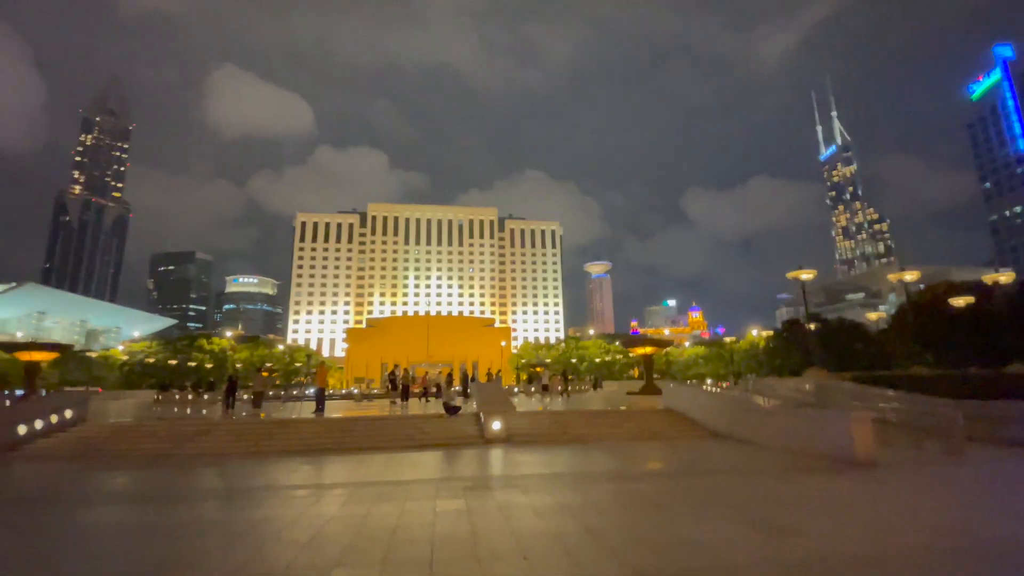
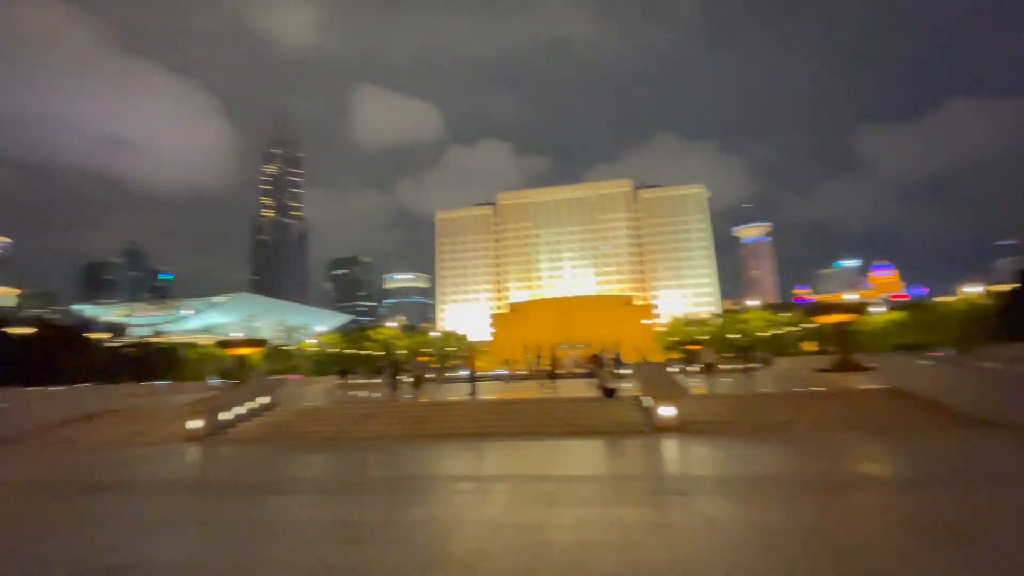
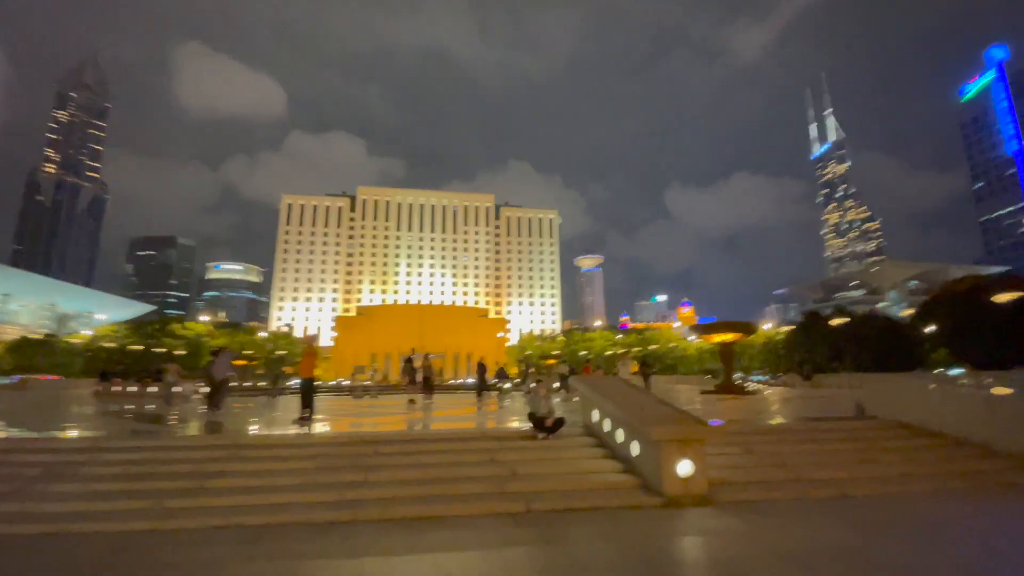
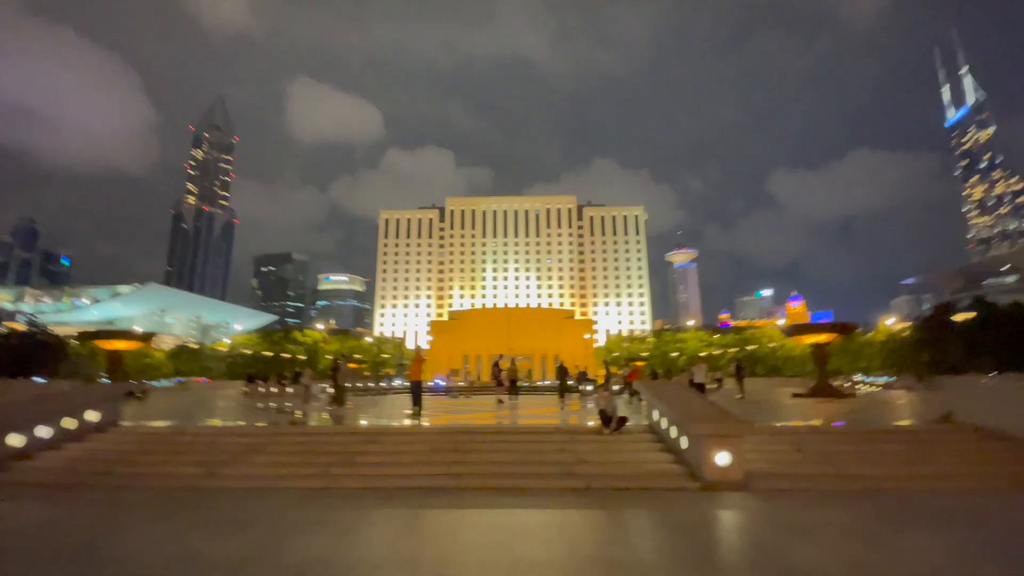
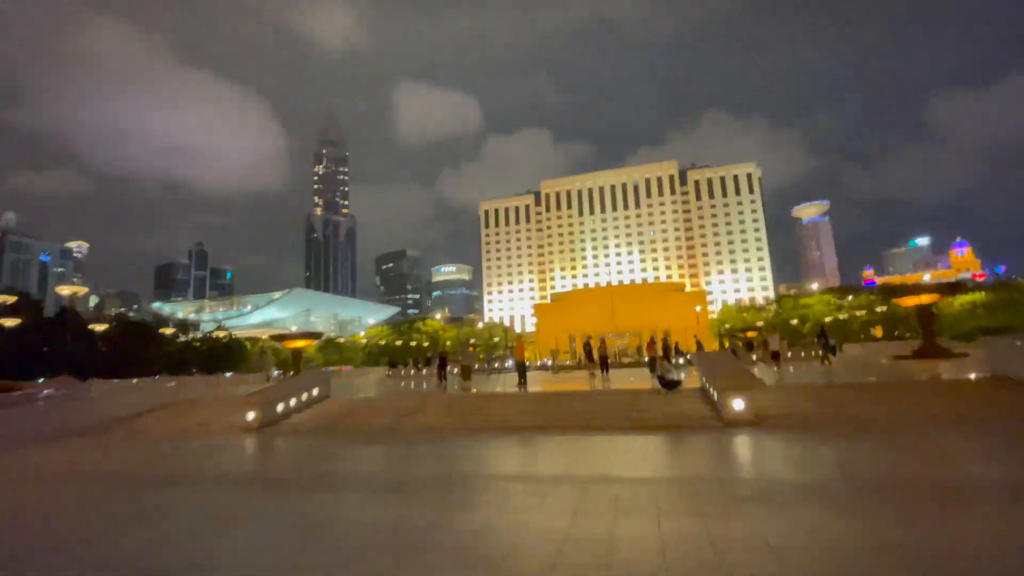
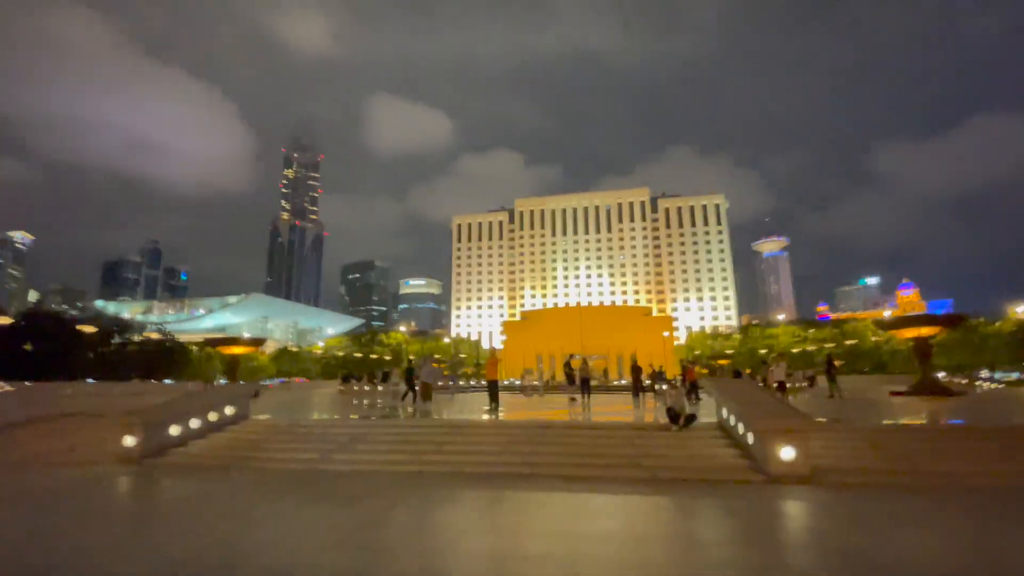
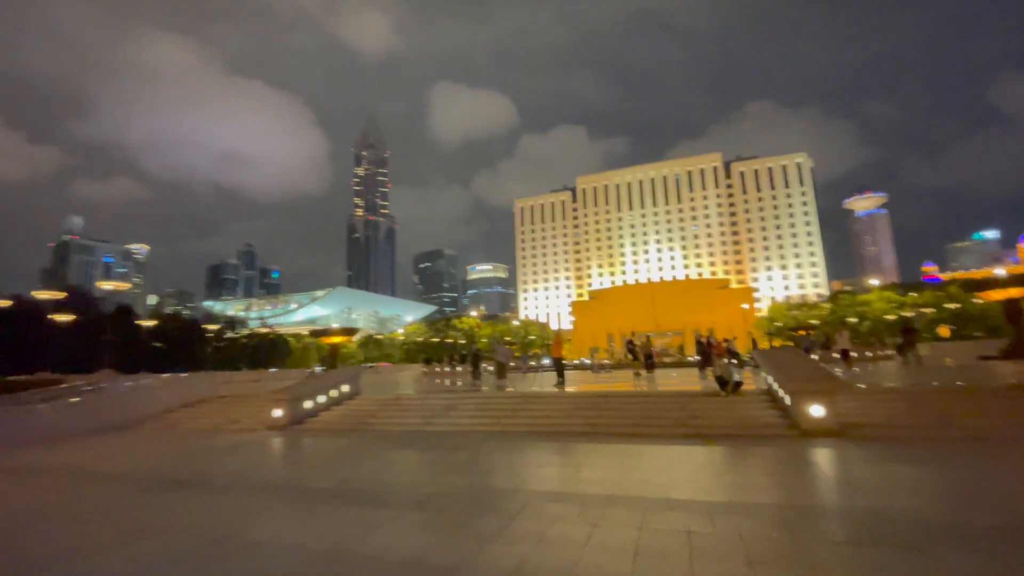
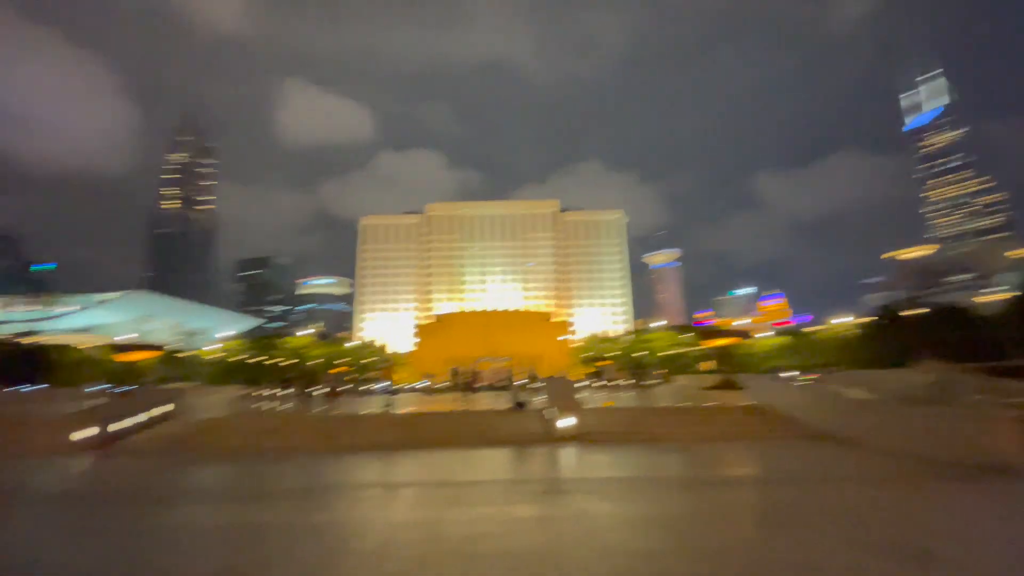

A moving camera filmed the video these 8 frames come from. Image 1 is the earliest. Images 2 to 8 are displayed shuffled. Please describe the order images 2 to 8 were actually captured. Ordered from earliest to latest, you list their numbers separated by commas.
8, 2, 5, 7, 6, 4, 3
